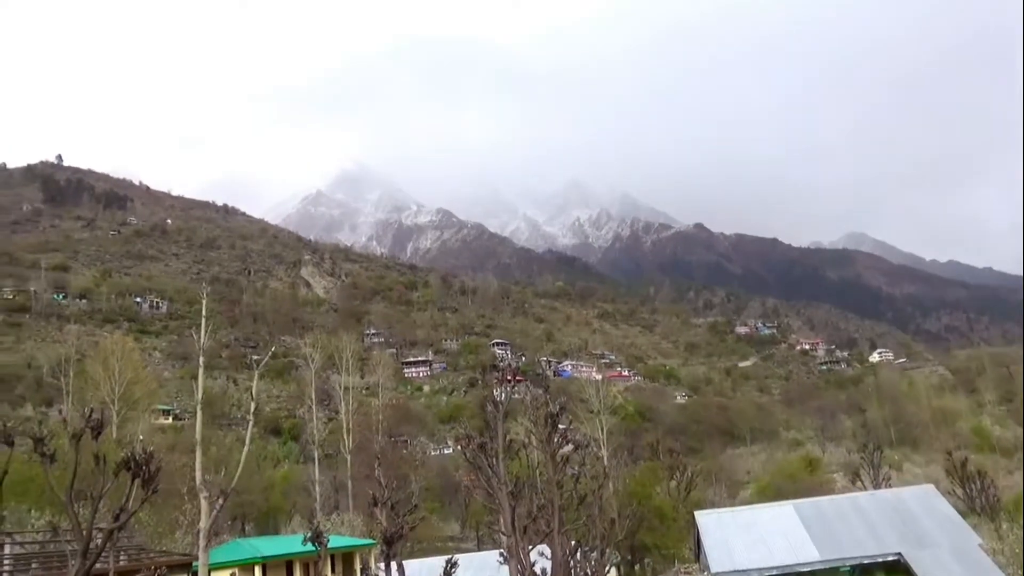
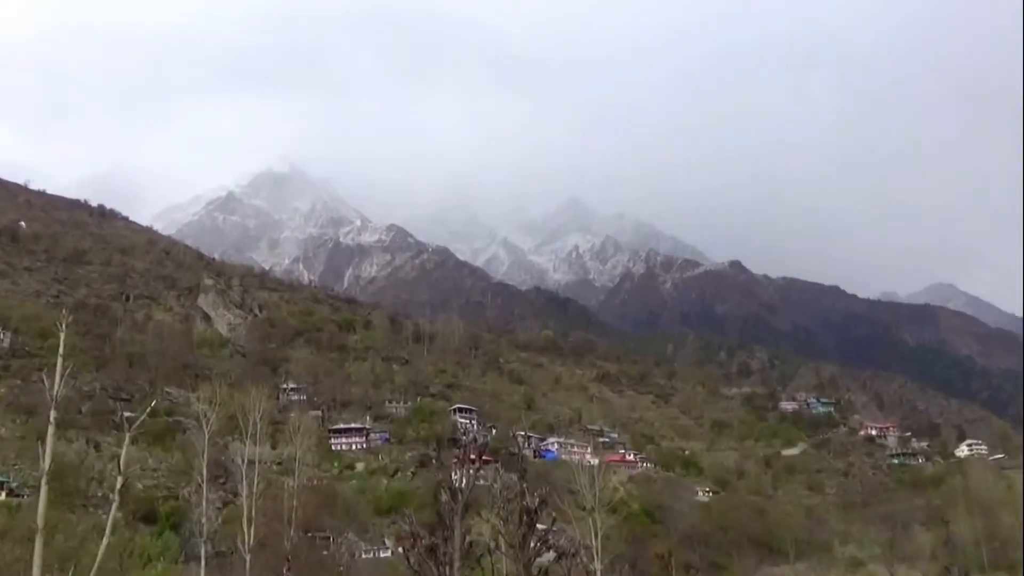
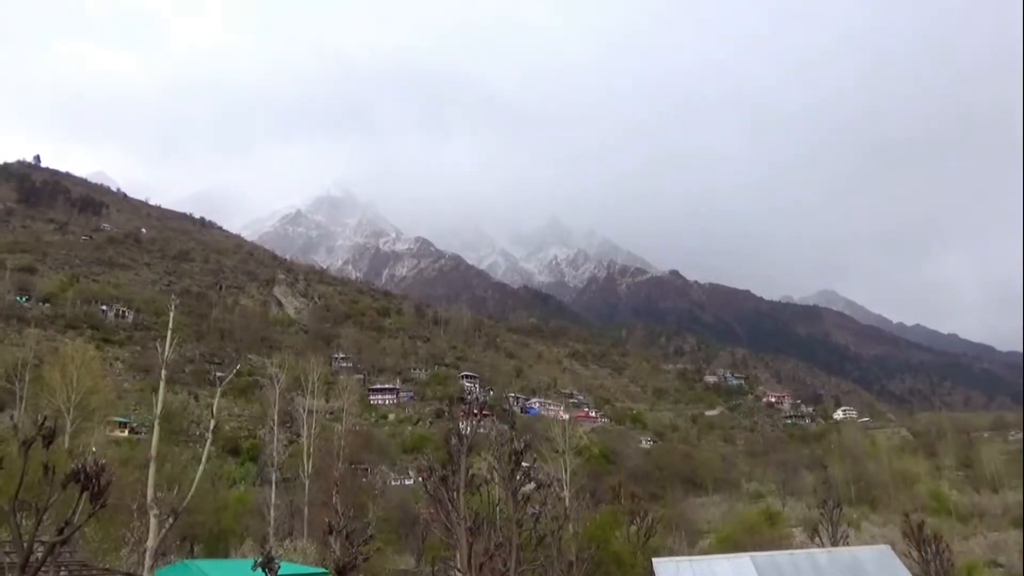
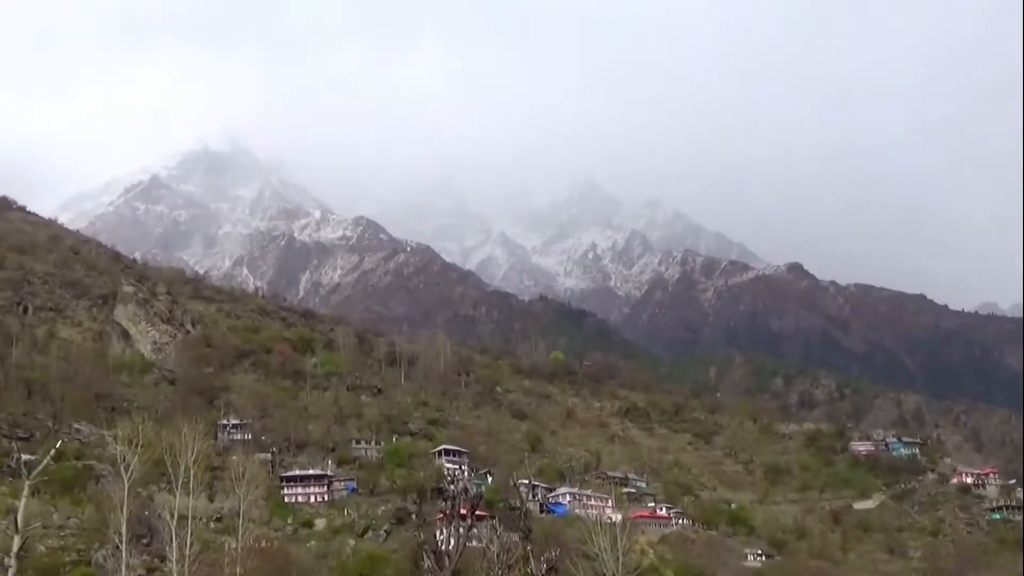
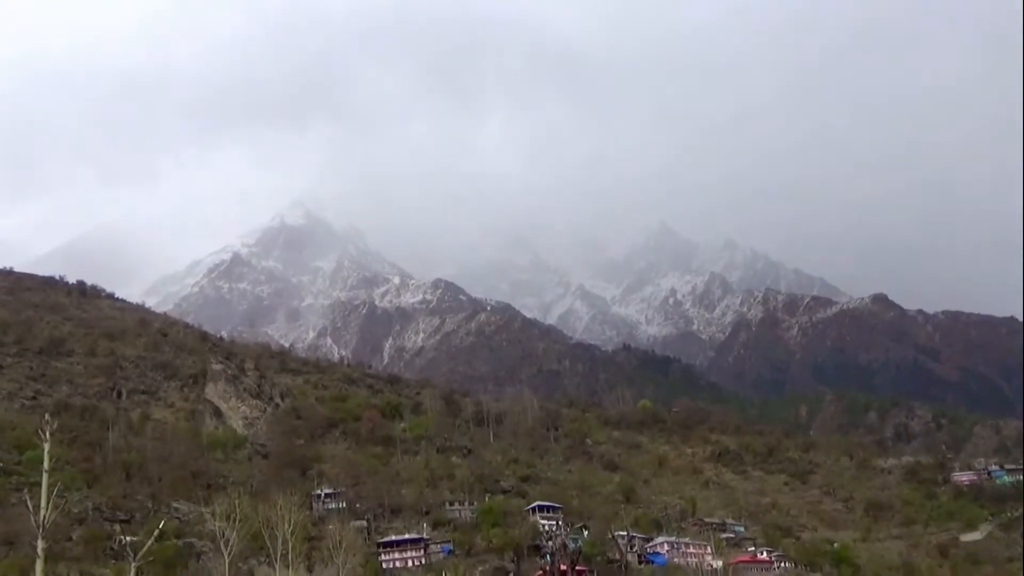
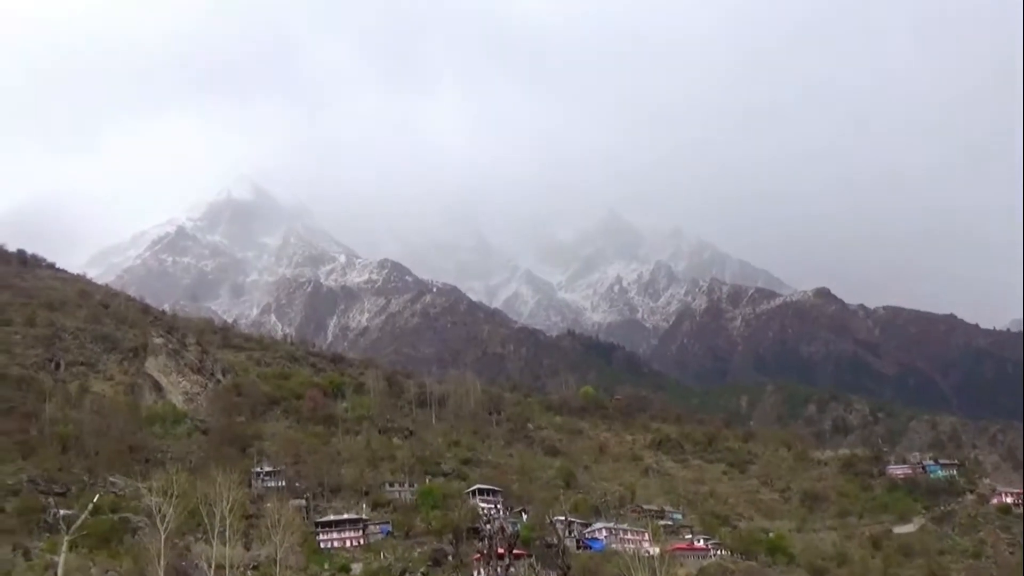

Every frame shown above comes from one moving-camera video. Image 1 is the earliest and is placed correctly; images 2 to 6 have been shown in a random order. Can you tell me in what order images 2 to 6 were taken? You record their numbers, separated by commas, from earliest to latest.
3, 2, 4, 6, 5
